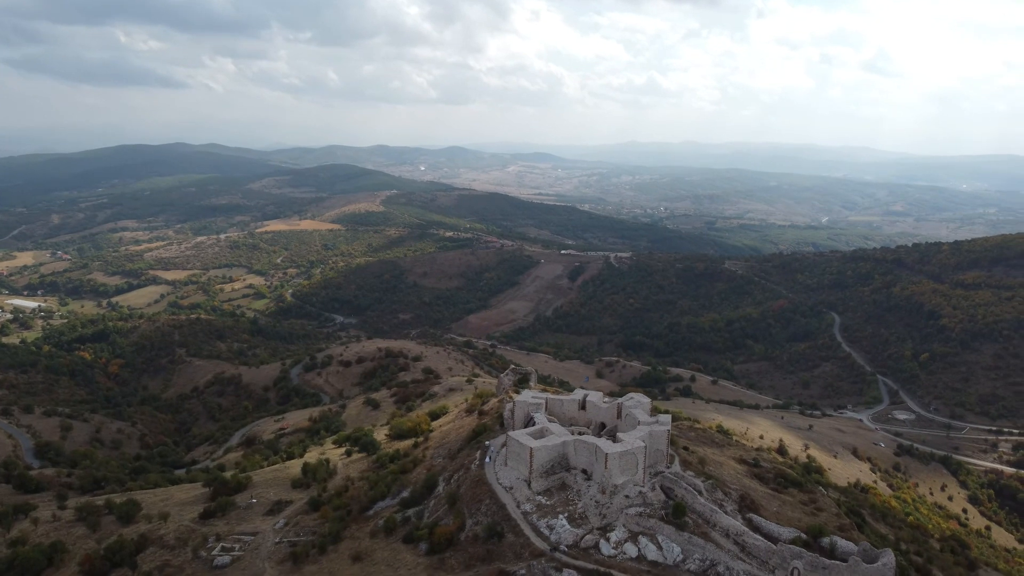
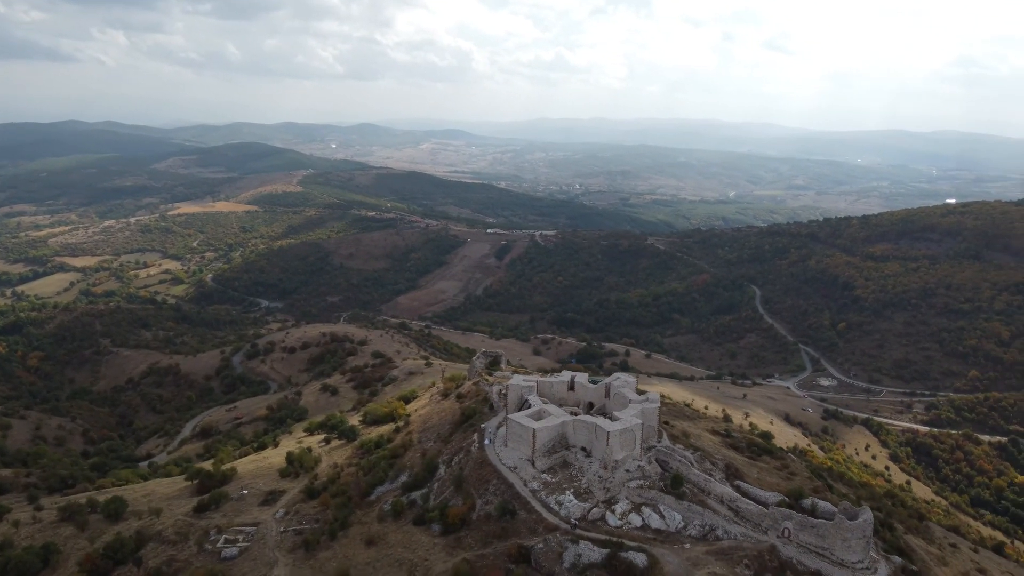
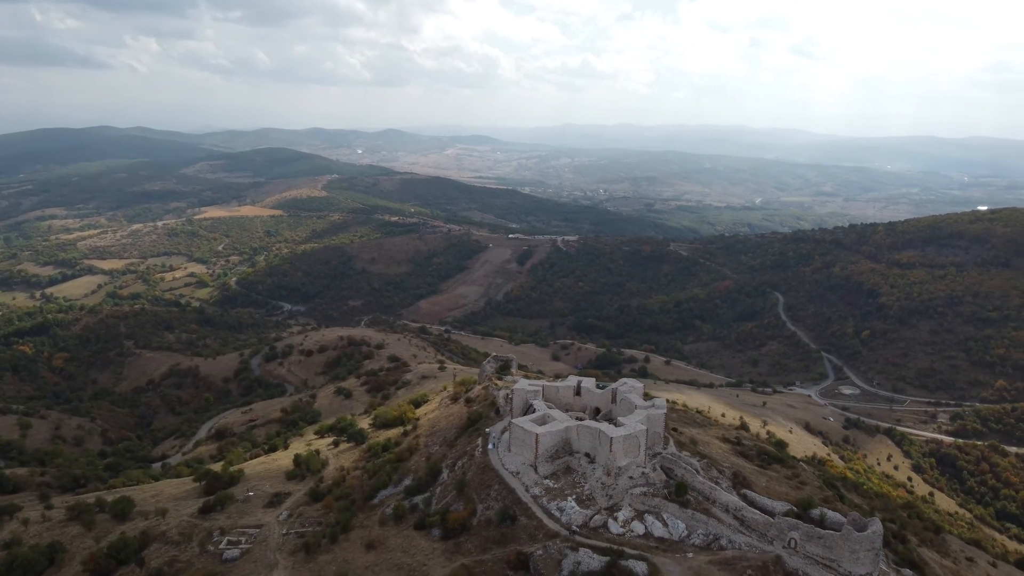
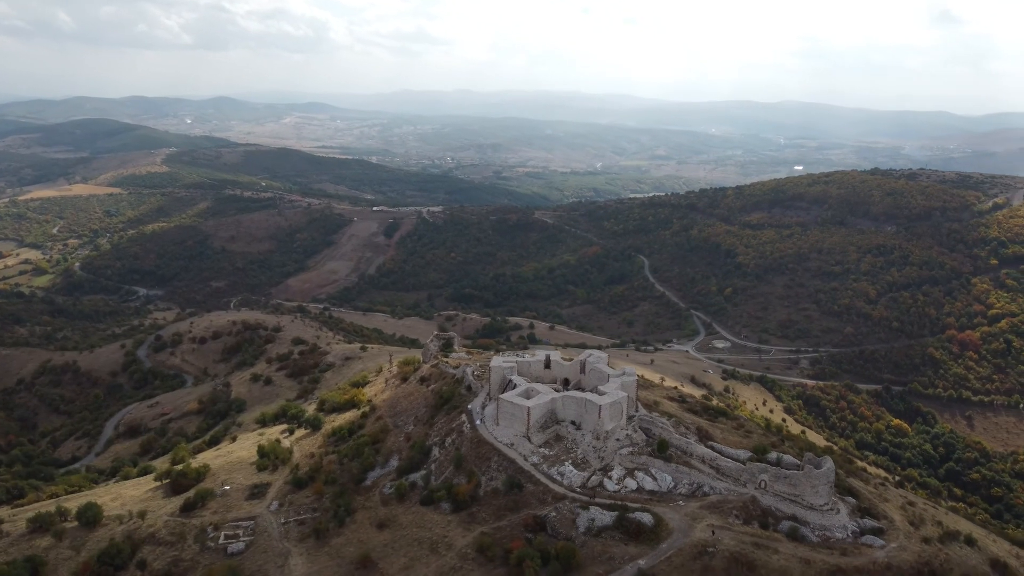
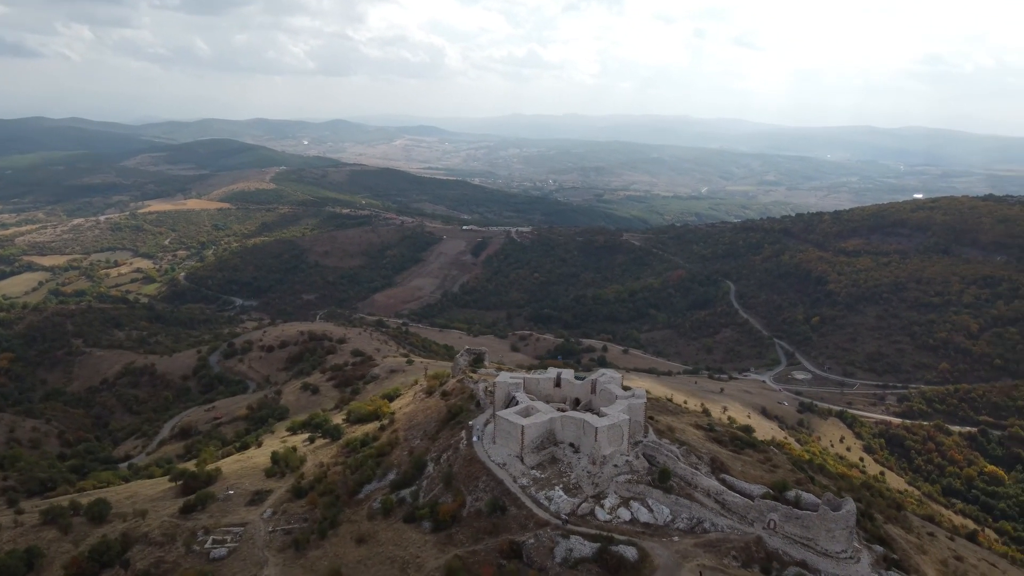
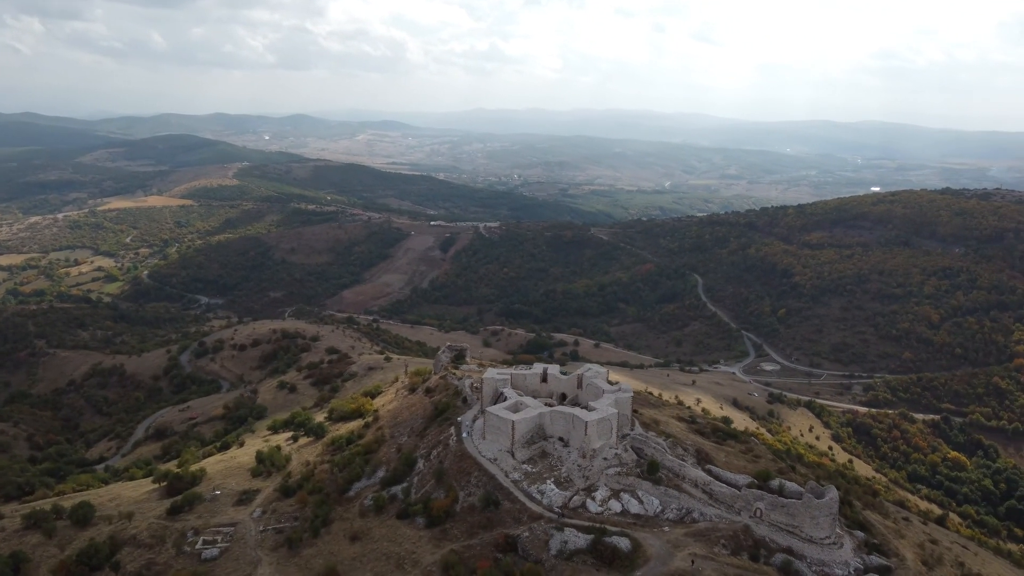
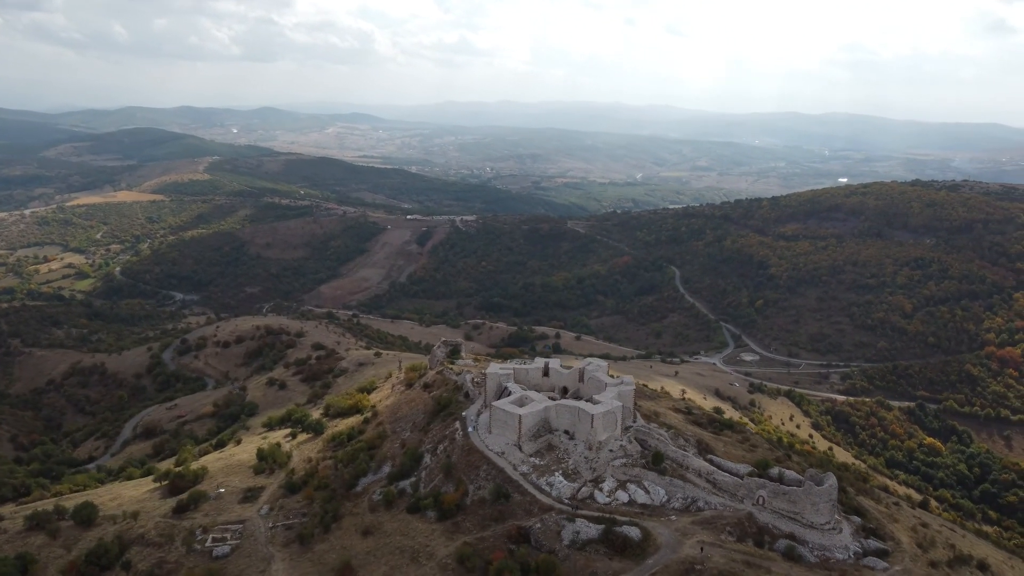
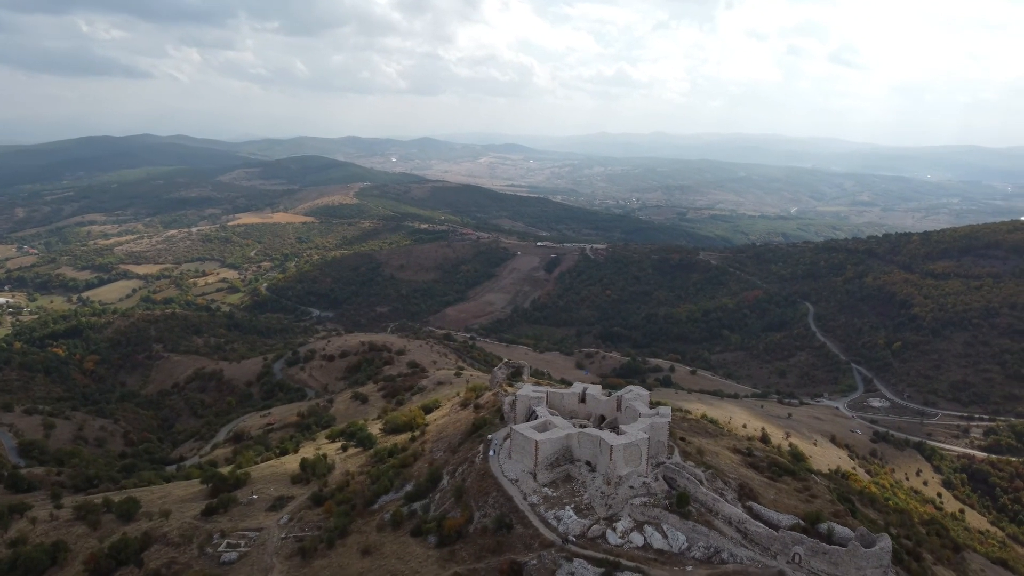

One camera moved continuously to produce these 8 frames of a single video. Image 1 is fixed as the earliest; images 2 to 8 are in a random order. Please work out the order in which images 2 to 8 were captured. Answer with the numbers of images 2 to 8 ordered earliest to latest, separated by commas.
8, 3, 2, 5, 6, 7, 4
